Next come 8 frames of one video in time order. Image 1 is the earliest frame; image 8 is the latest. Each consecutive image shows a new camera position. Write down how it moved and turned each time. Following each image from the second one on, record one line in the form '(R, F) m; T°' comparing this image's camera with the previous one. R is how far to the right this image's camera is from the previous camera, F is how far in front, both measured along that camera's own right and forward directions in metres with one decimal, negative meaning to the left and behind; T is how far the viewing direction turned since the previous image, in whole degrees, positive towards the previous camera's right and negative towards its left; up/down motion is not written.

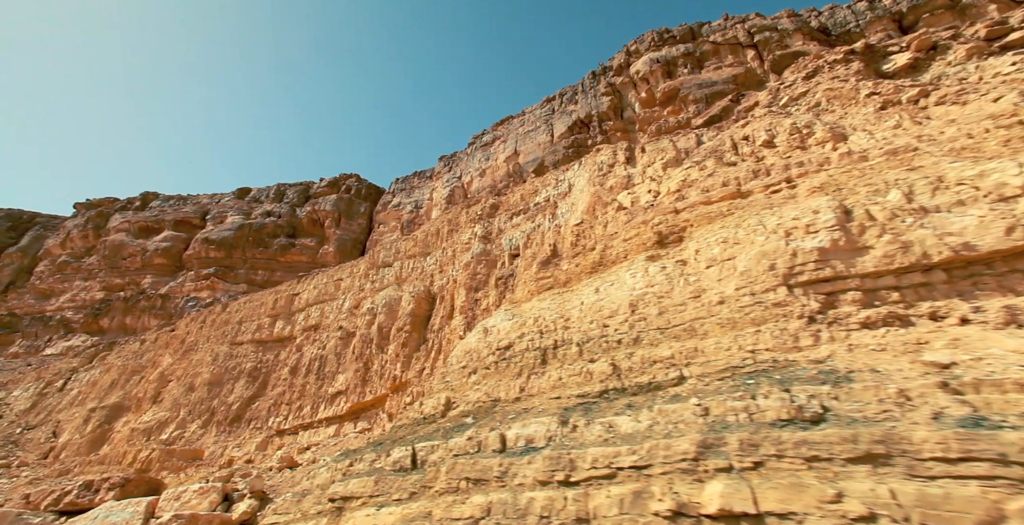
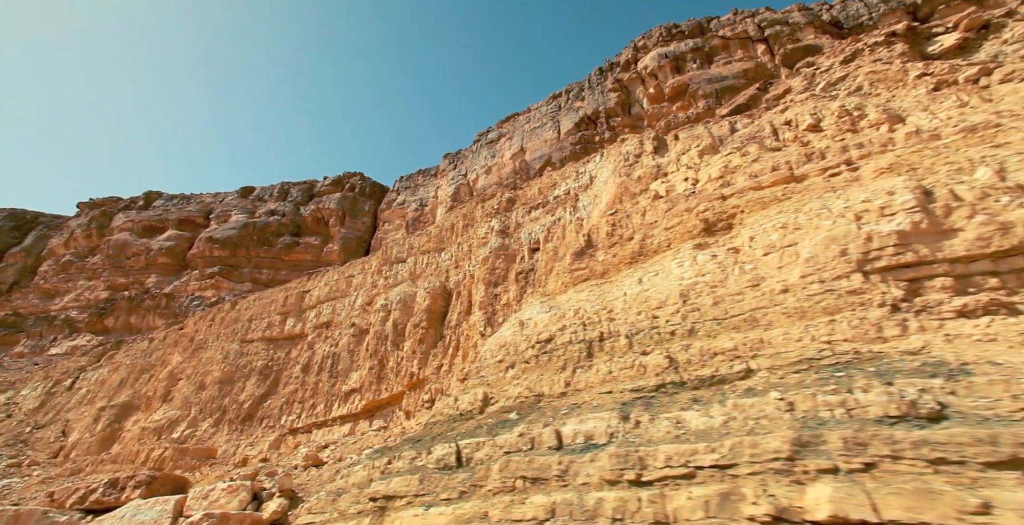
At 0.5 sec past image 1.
(-0.5, +0.2) m; 0°
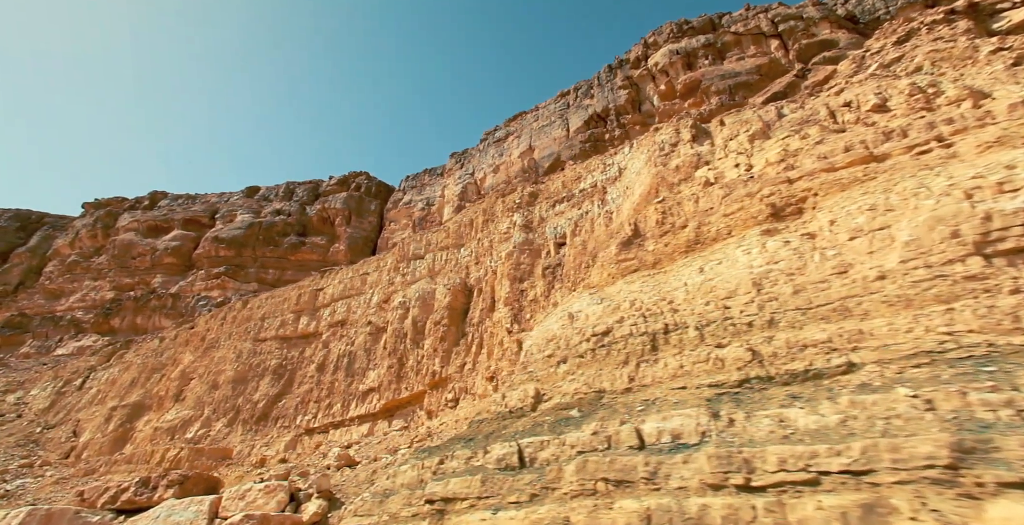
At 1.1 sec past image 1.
(-0.6, +0.3) m; 0°
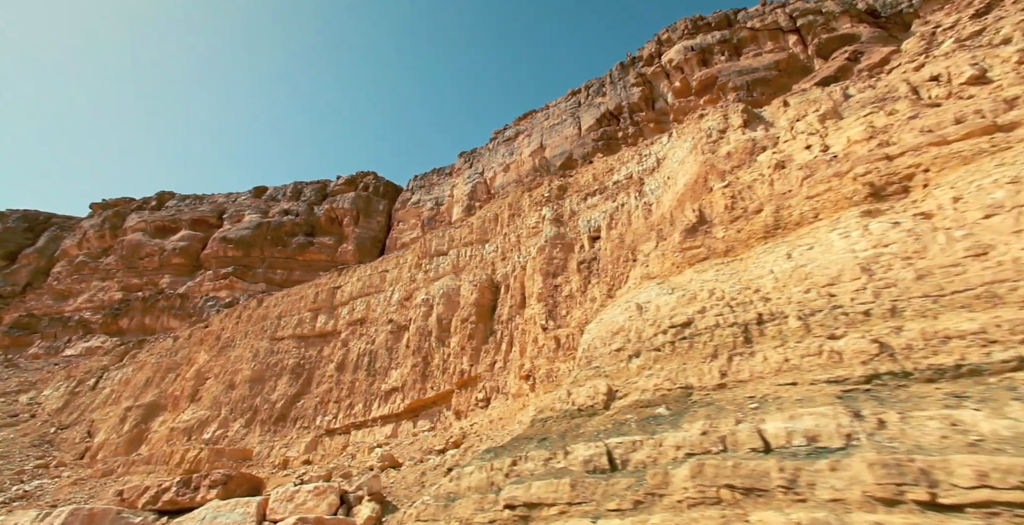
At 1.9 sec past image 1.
(-0.7, +0.4) m; 0°
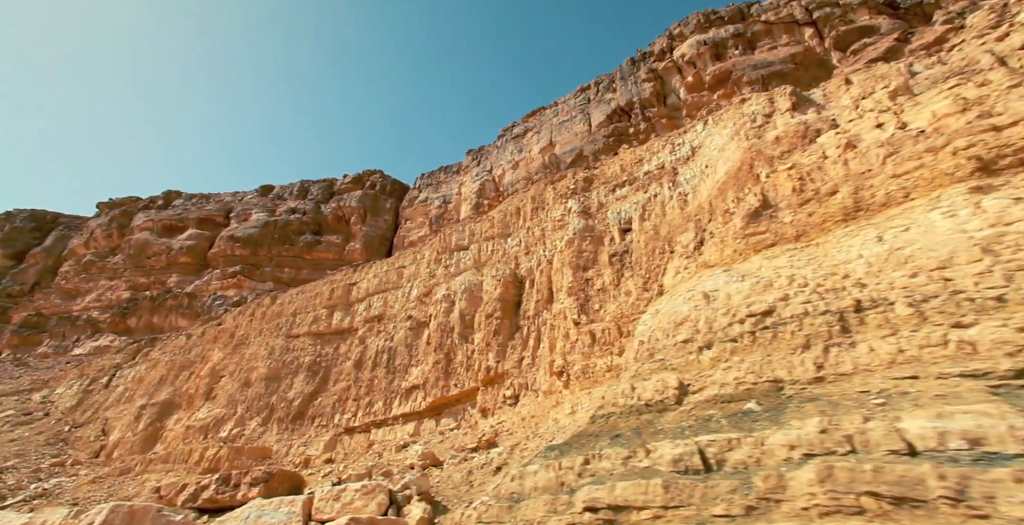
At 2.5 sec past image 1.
(-0.6, +0.3) m; 0°
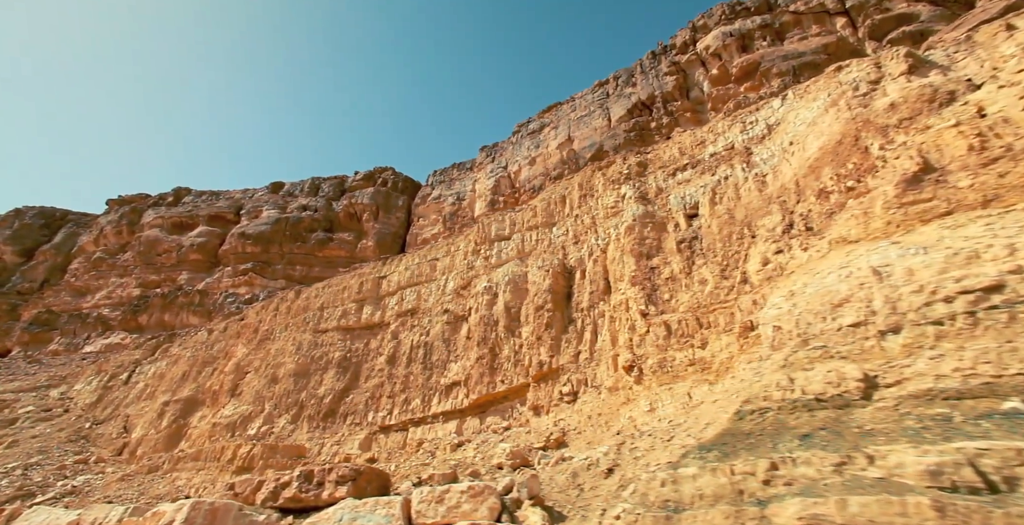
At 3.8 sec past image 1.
(-1.2, +0.7) m; -1°
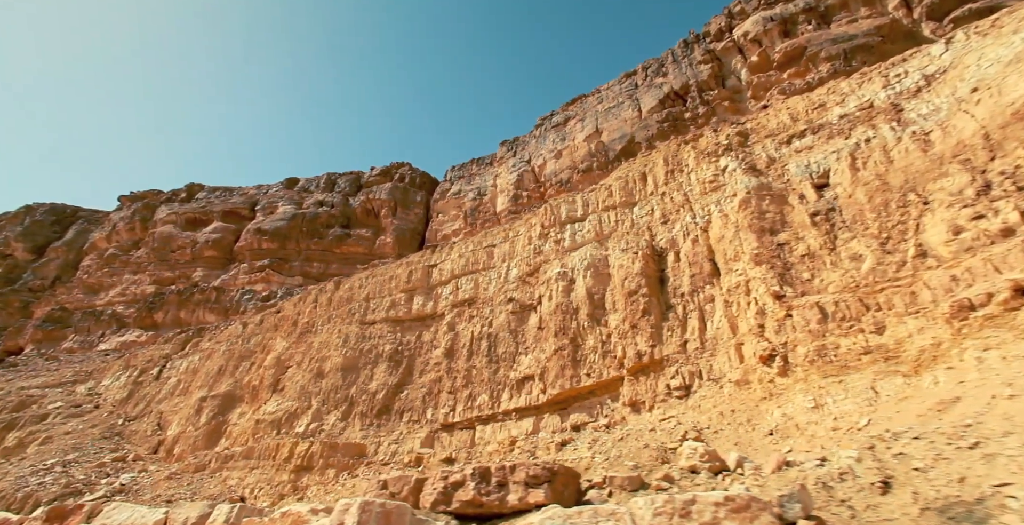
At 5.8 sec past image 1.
(-1.9, +1.2) m; -1°
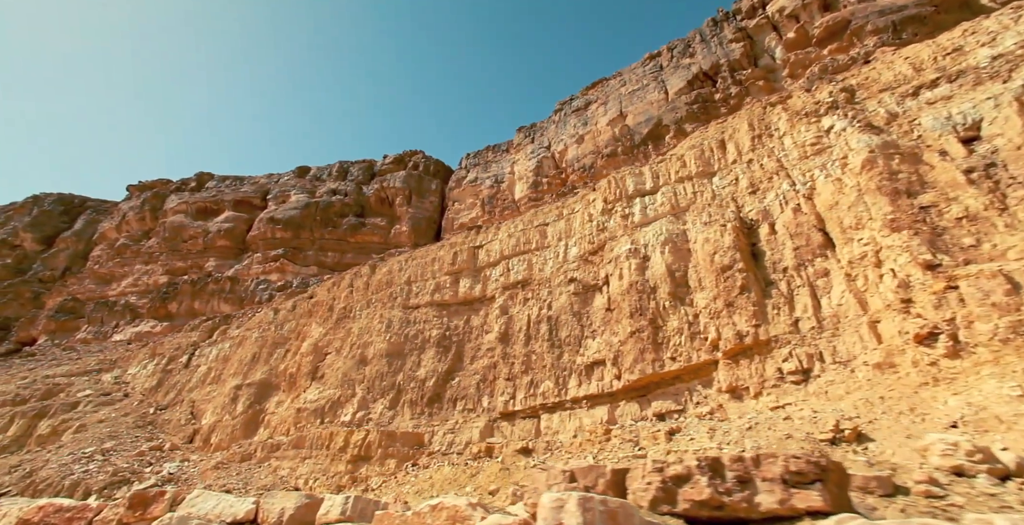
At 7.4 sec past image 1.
(-1.5, +1.0) m; -1°
